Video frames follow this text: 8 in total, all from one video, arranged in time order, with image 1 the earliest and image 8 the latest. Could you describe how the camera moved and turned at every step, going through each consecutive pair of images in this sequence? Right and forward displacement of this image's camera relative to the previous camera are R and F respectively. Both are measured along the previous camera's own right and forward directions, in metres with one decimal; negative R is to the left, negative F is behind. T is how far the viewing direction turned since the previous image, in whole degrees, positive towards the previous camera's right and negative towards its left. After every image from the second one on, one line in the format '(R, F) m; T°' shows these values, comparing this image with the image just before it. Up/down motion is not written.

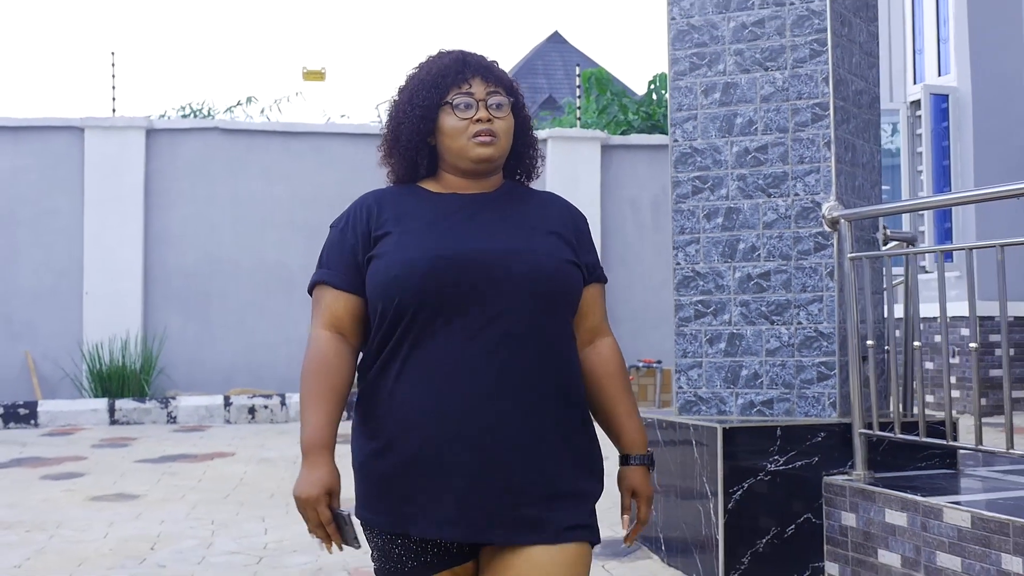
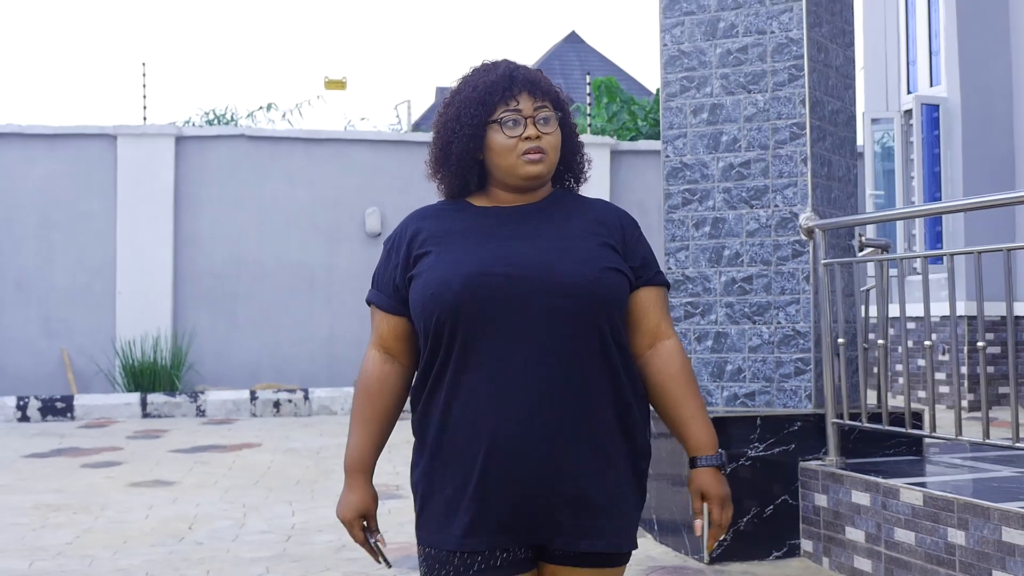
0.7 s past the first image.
(0.0, -0.4) m; -1°
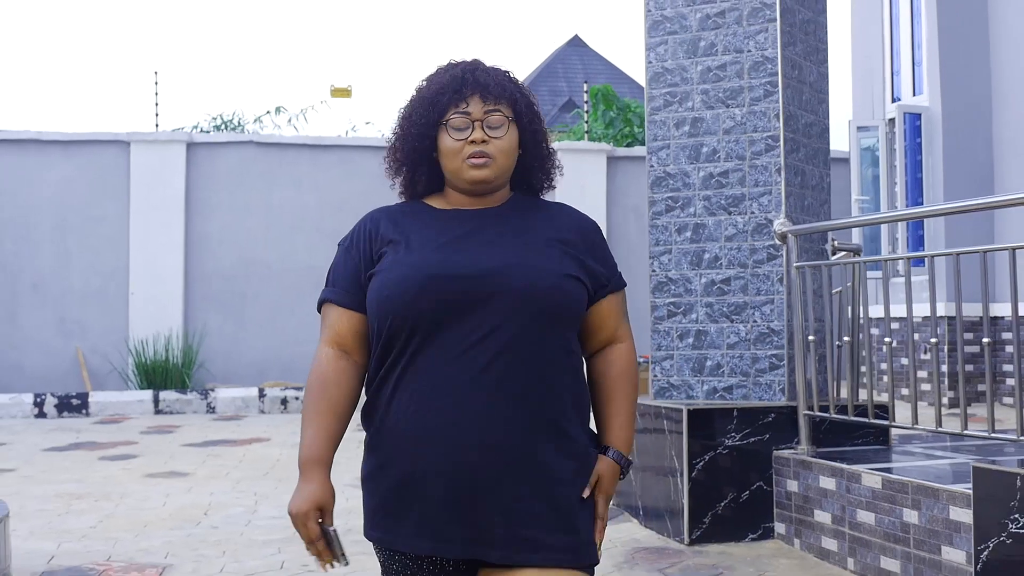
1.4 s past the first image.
(0.0, -0.3) m; 0°
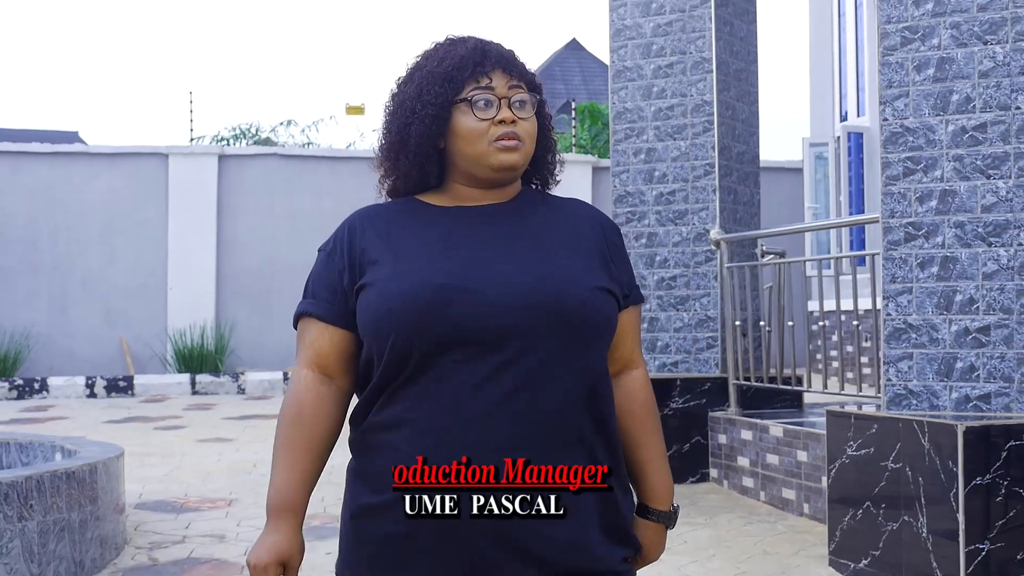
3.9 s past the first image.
(0.0, -1.2) m; 0°
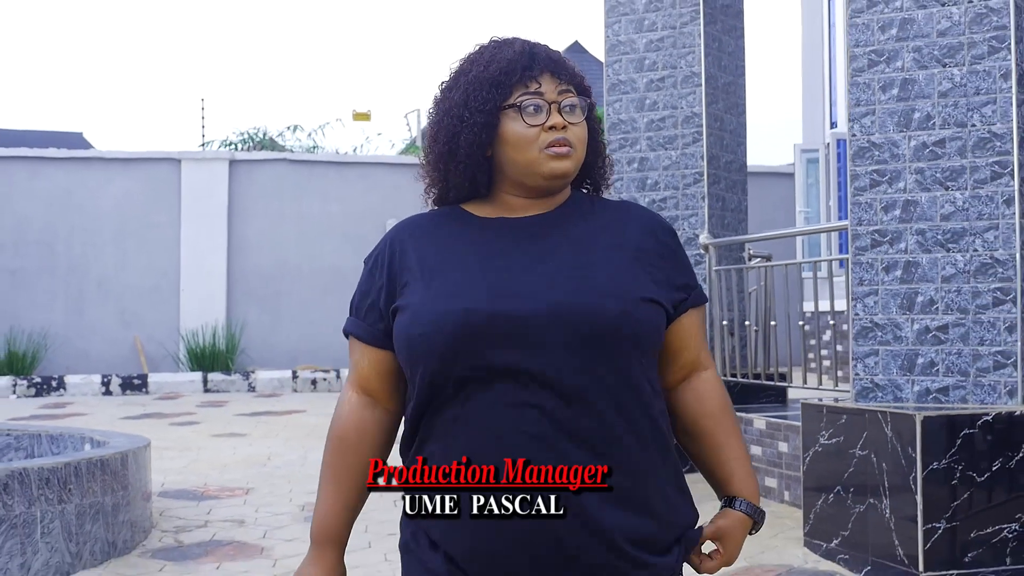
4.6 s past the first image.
(0.0, -0.3) m; 0°
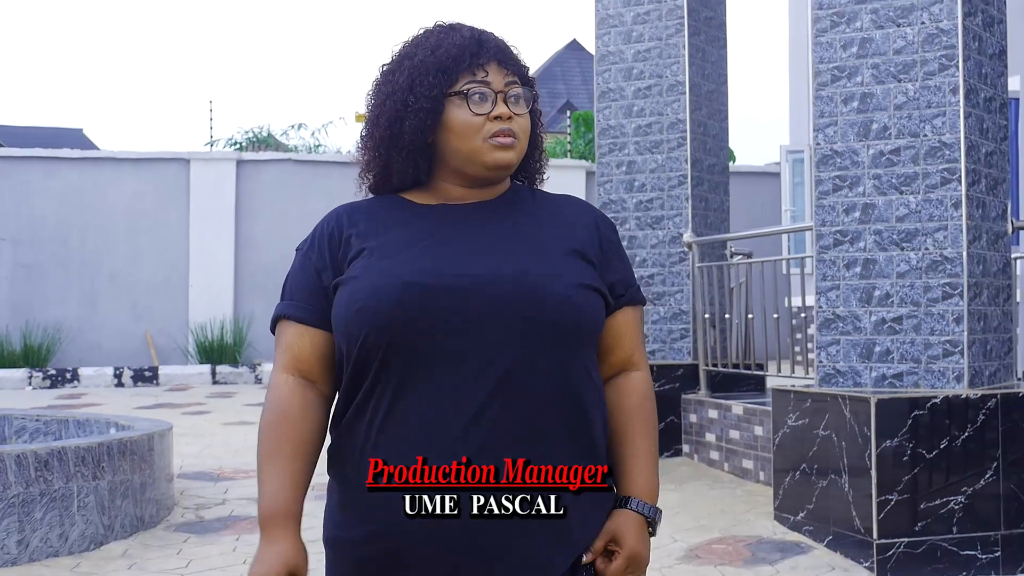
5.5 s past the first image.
(0.0, -0.4) m; 0°
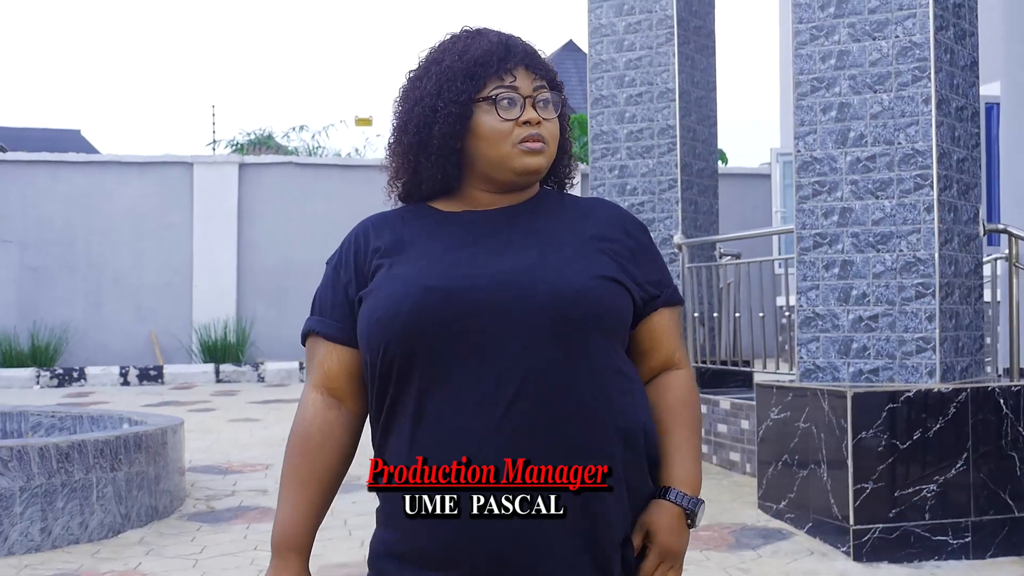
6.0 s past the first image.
(0.0, -0.2) m; 0°
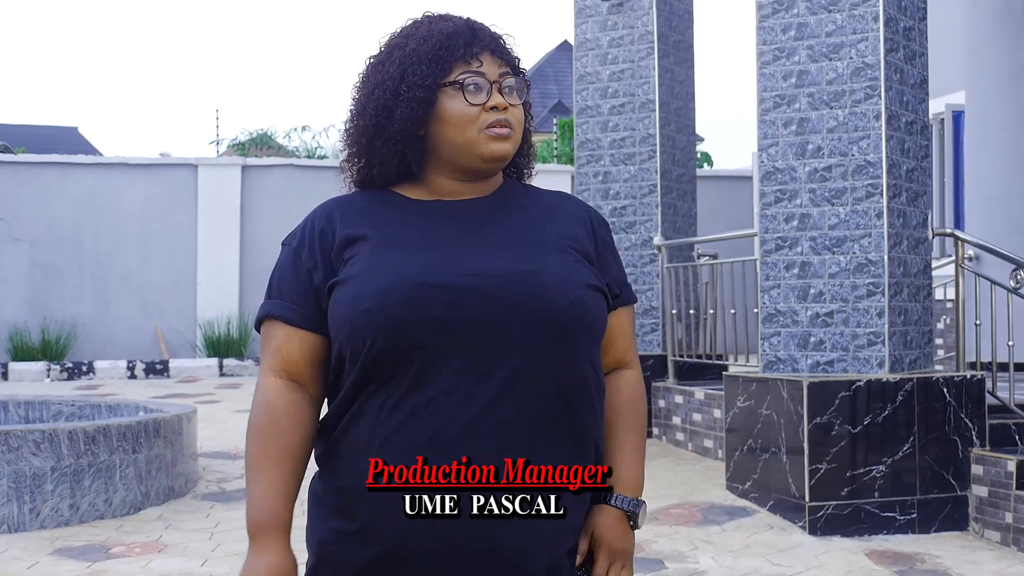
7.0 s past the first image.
(0.0, -0.5) m; 0°
